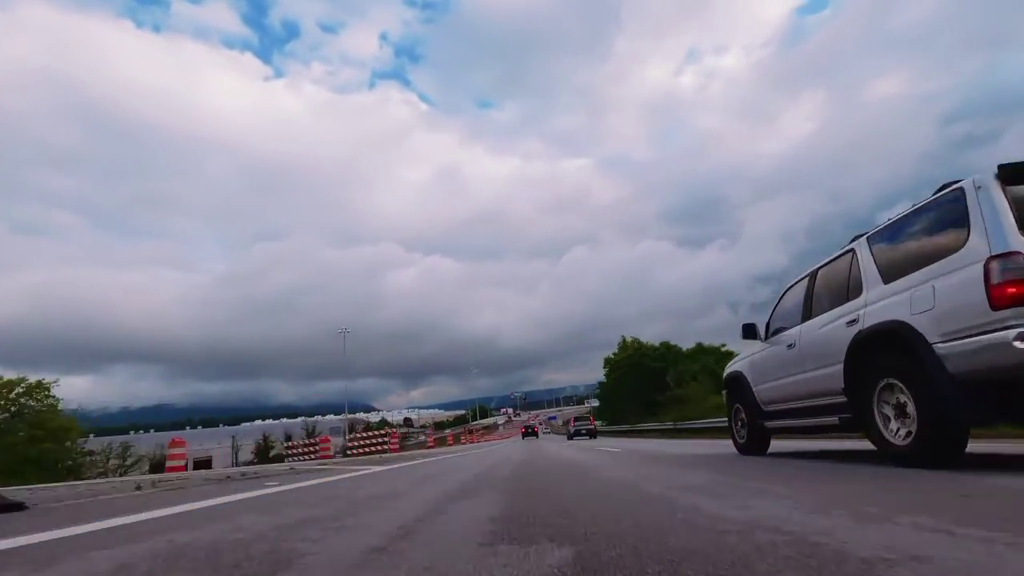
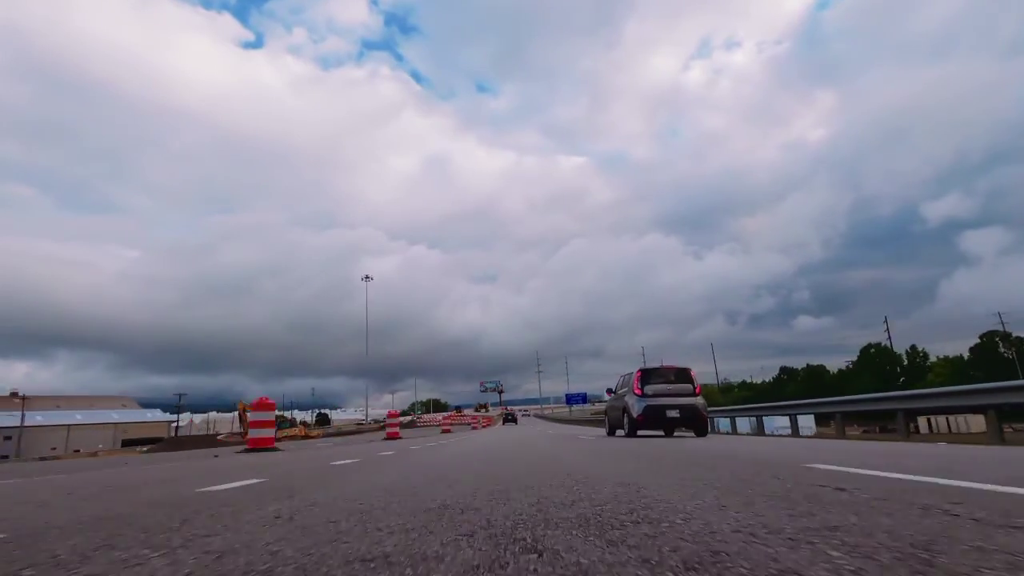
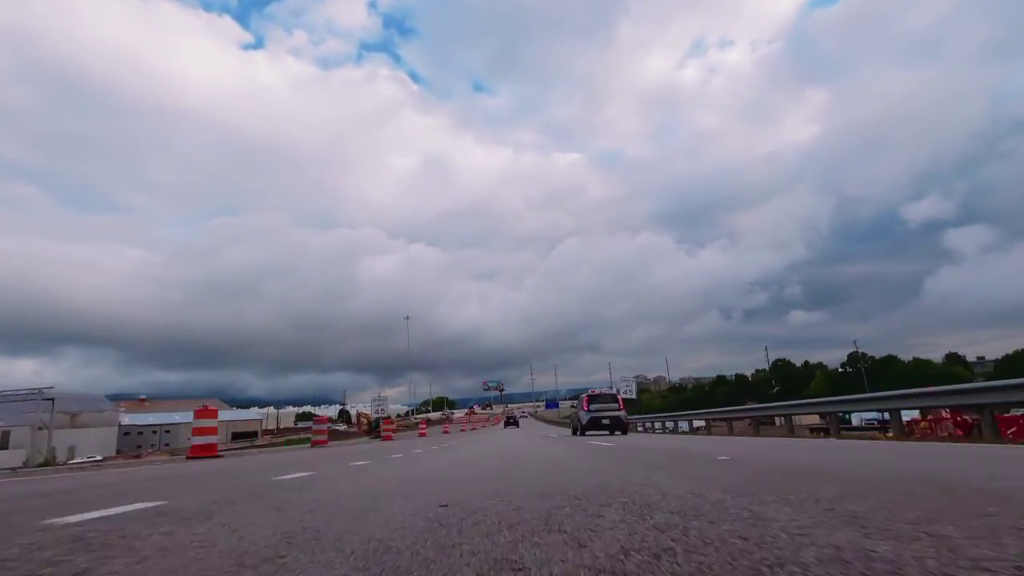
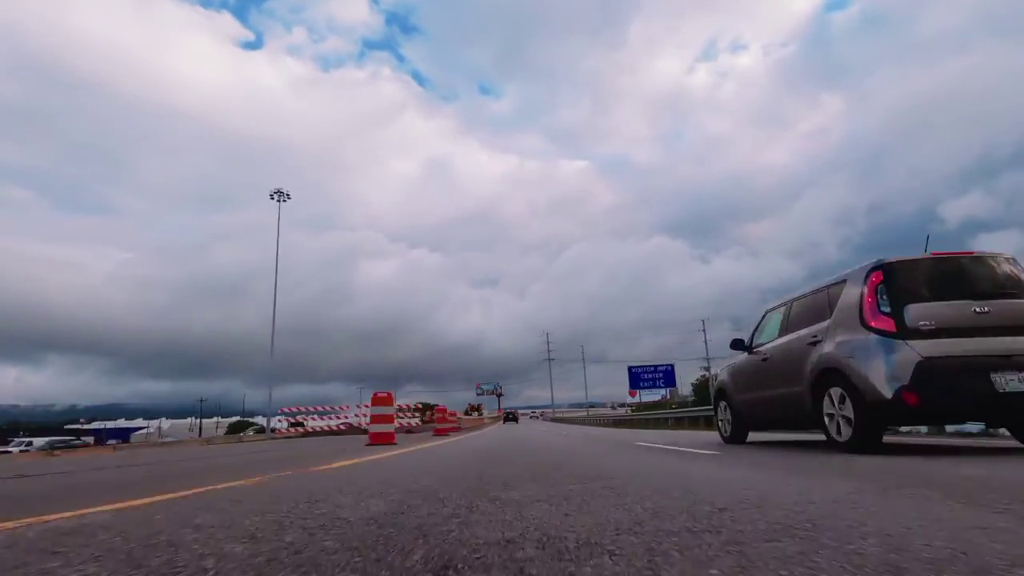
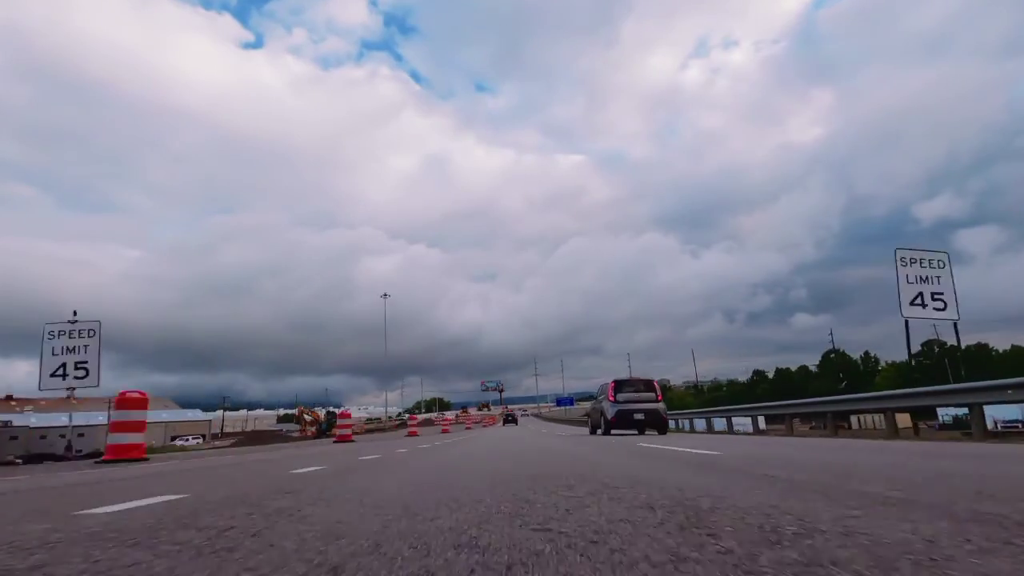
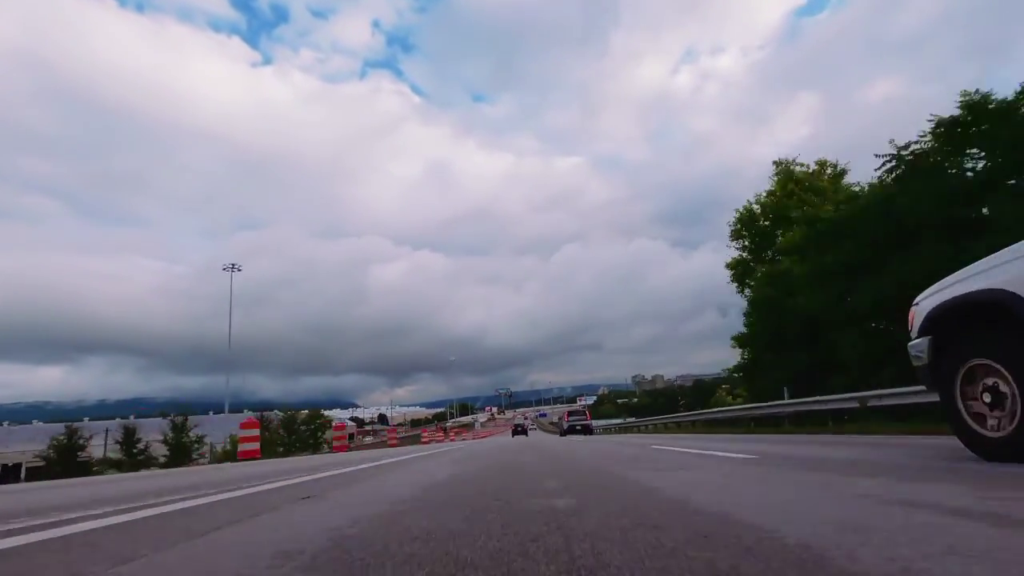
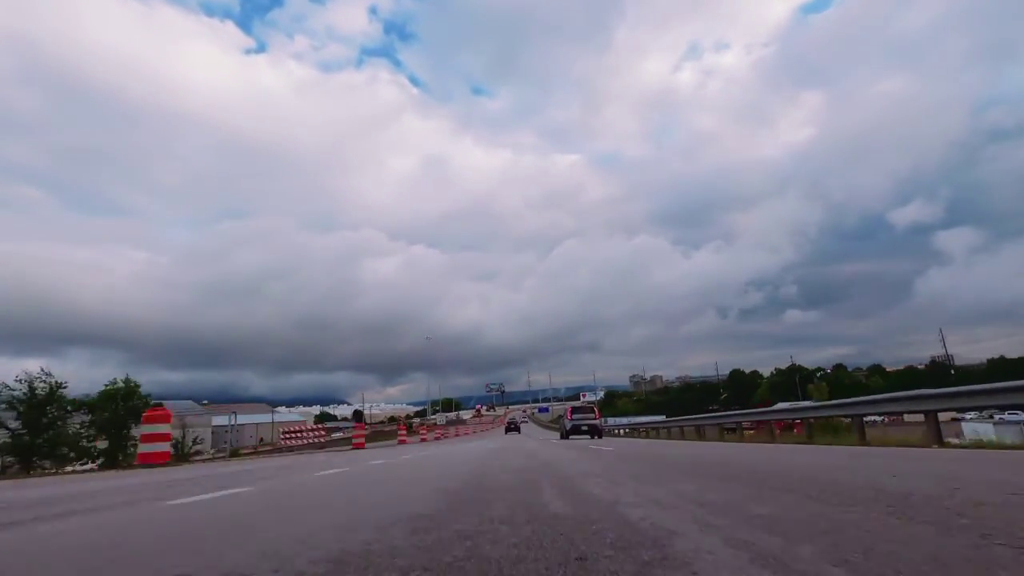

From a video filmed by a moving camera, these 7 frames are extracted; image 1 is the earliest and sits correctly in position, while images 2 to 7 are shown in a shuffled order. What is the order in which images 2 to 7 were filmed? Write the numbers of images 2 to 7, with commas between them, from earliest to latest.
6, 7, 3, 5, 2, 4
